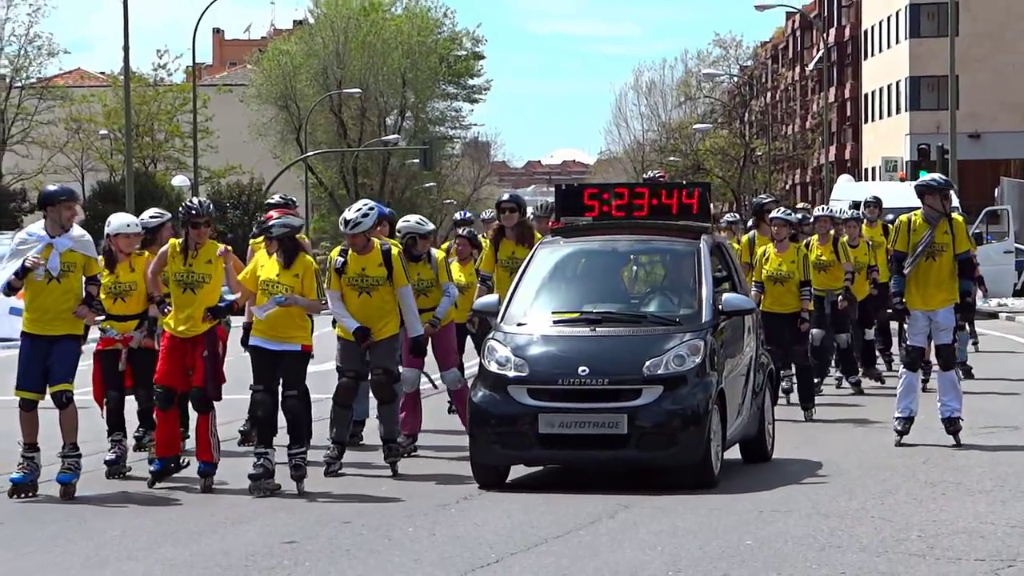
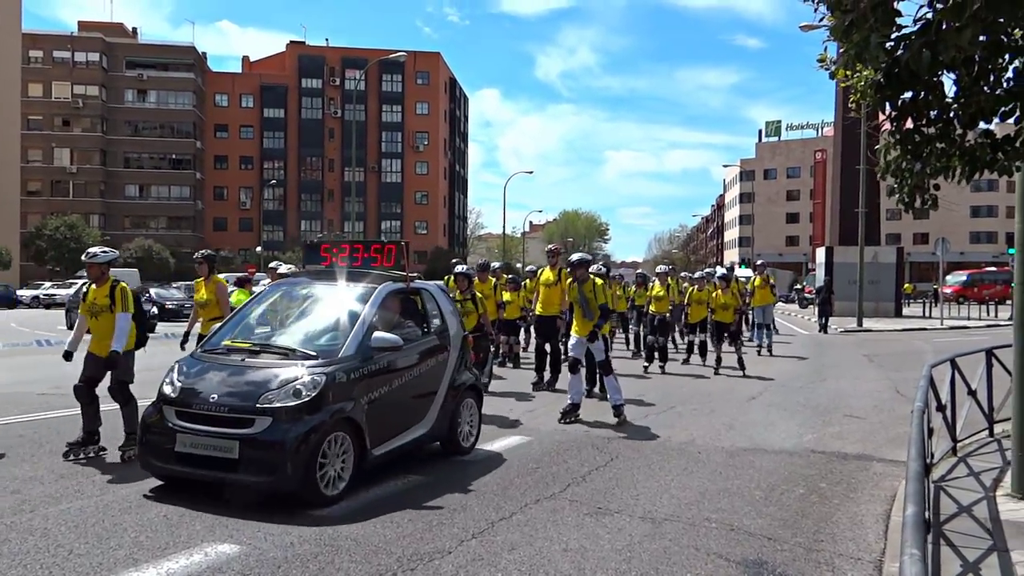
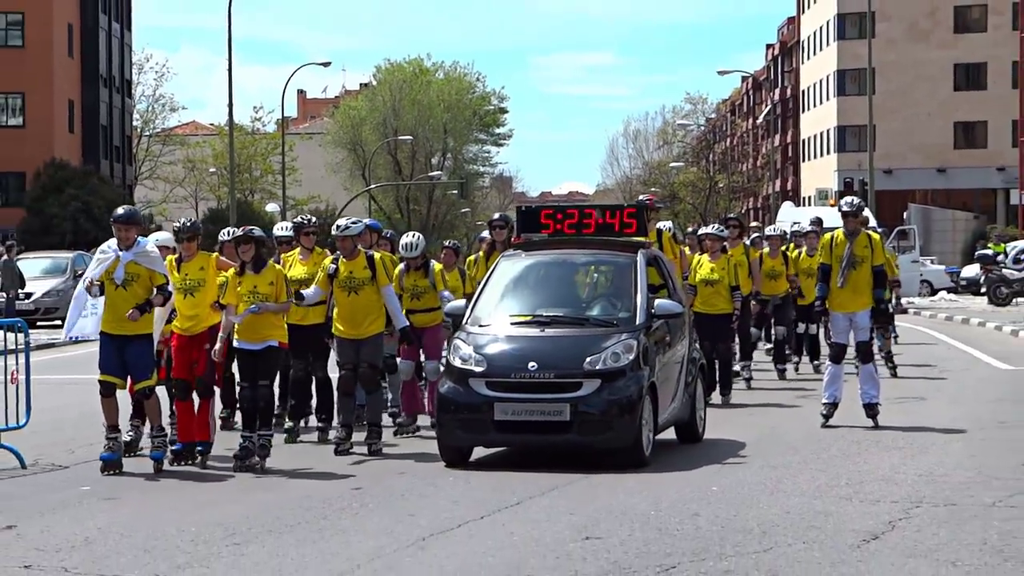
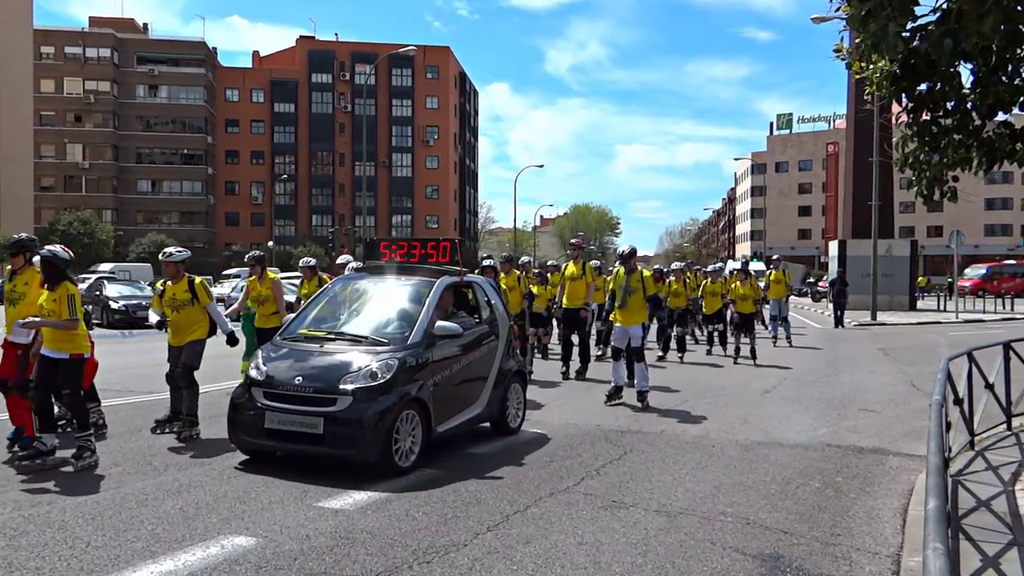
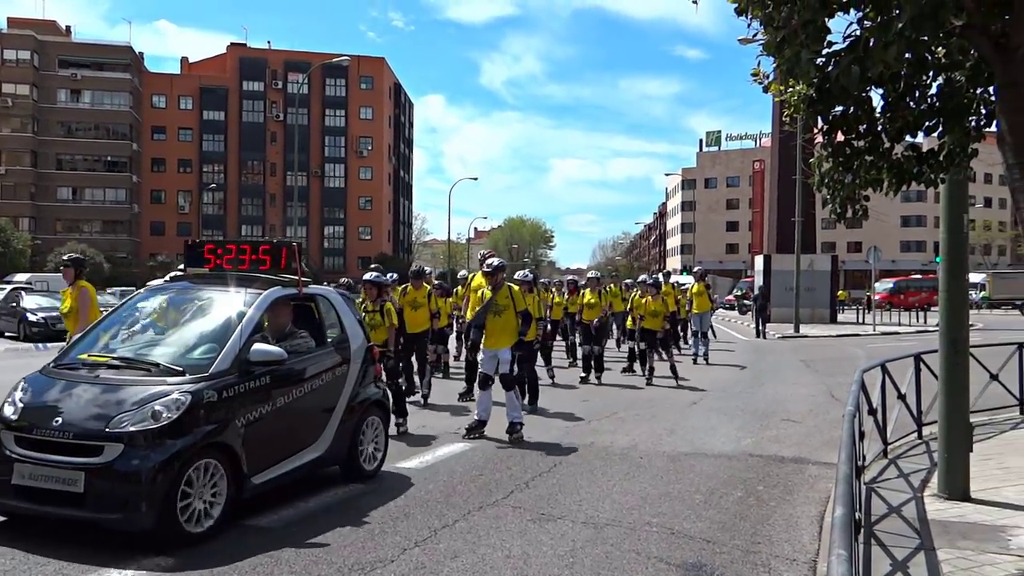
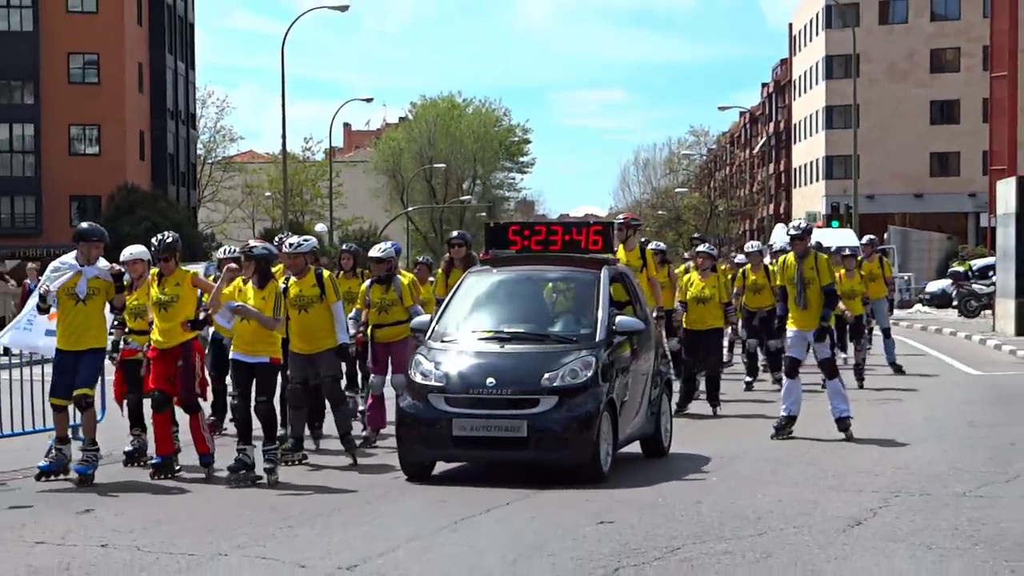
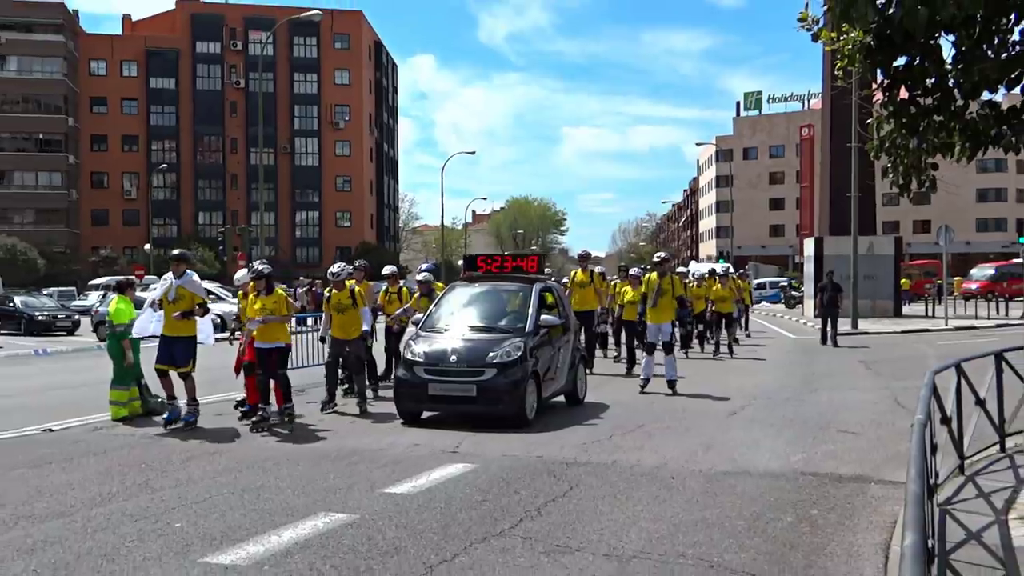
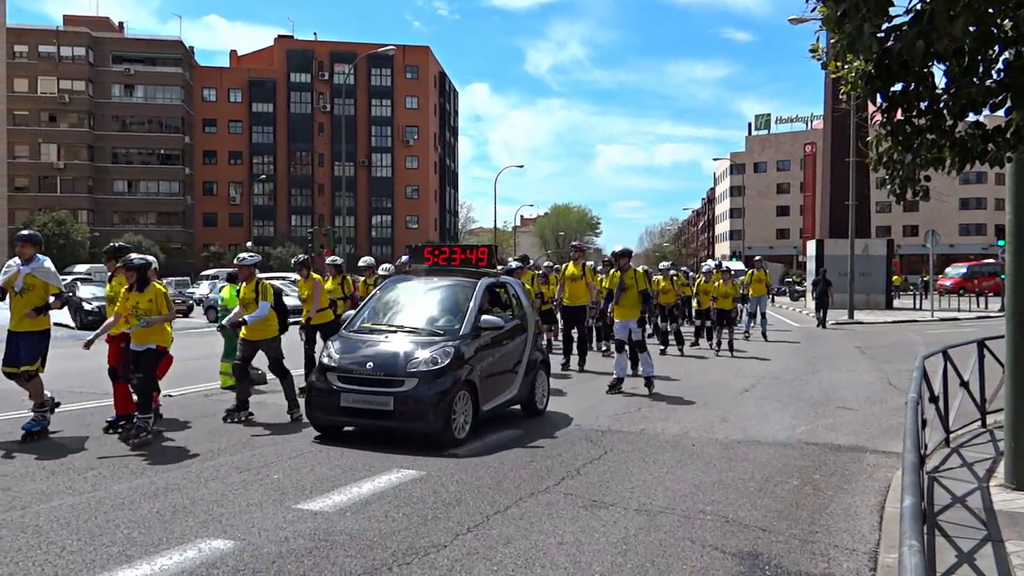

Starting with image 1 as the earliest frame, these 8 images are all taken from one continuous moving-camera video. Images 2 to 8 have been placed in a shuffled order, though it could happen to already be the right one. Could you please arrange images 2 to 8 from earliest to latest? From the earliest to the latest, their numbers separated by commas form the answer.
3, 6, 7, 8, 4, 2, 5
